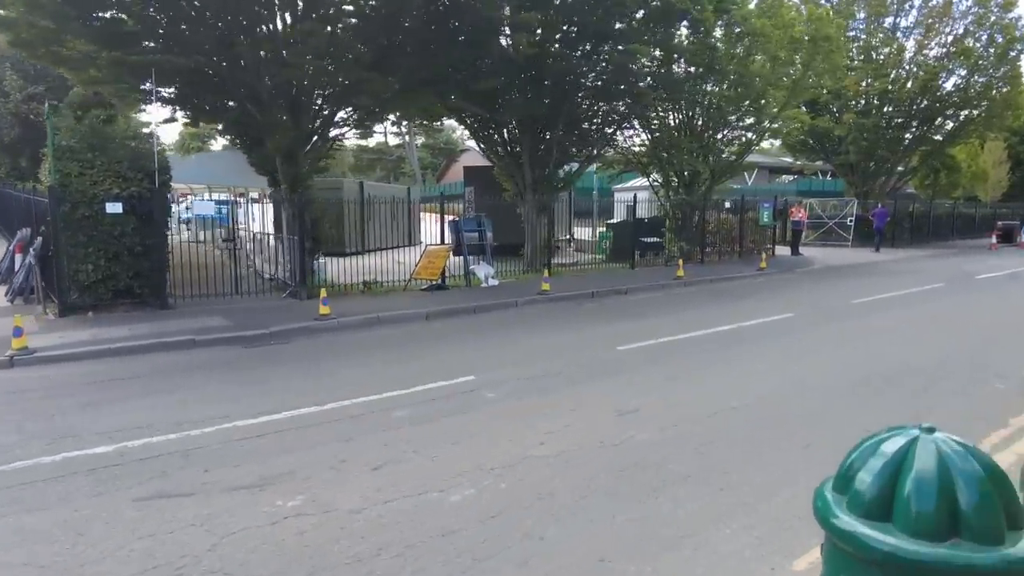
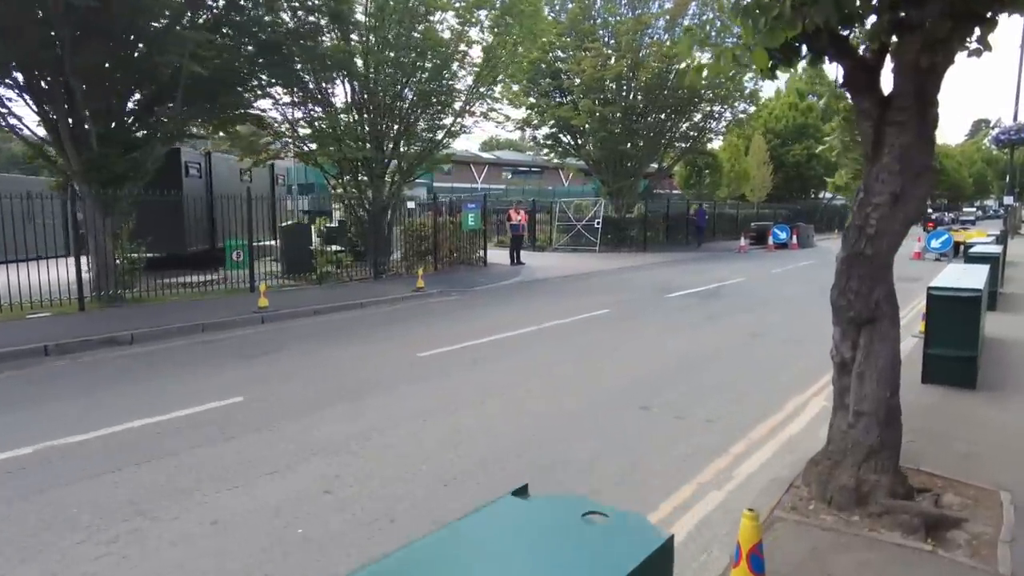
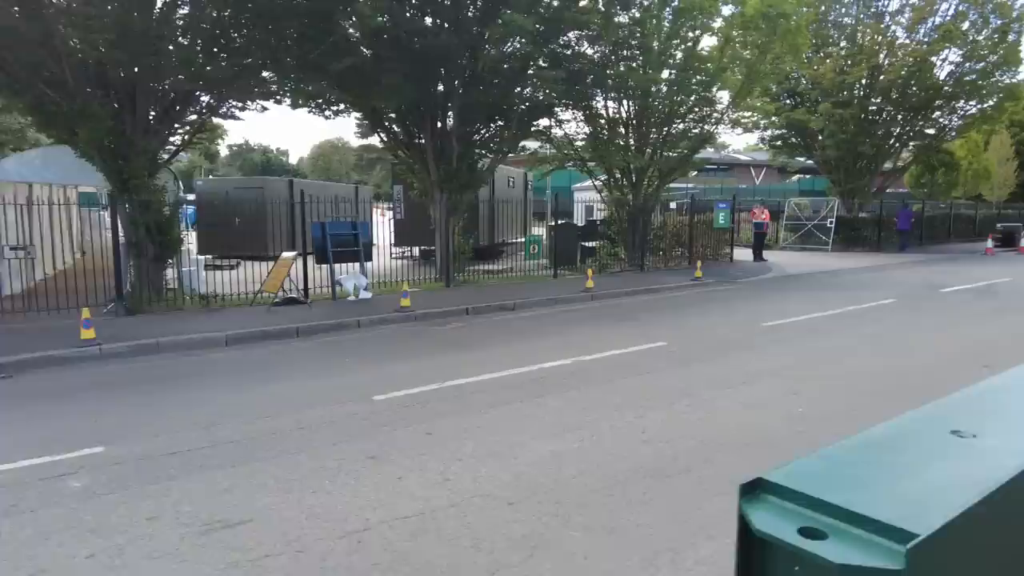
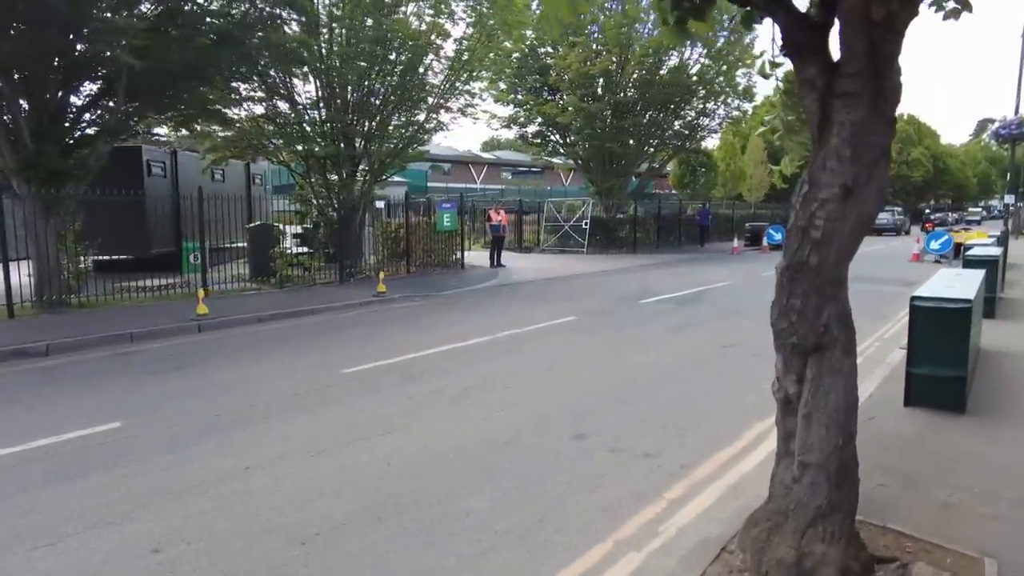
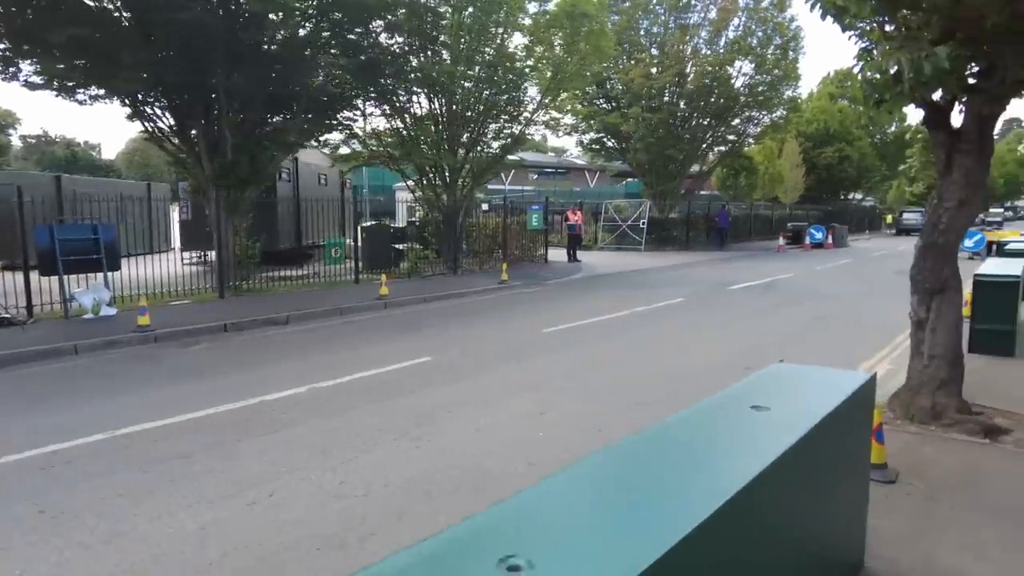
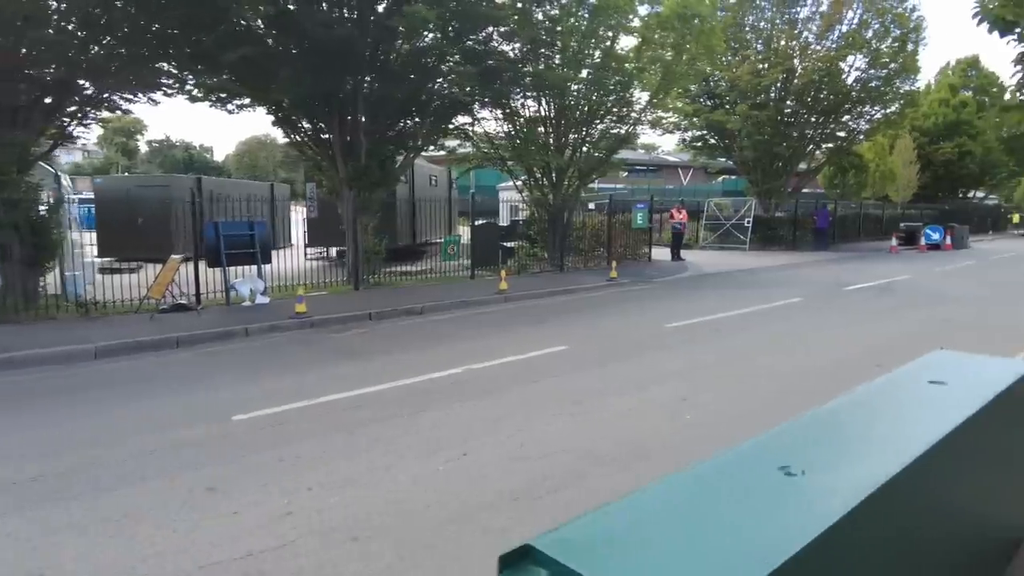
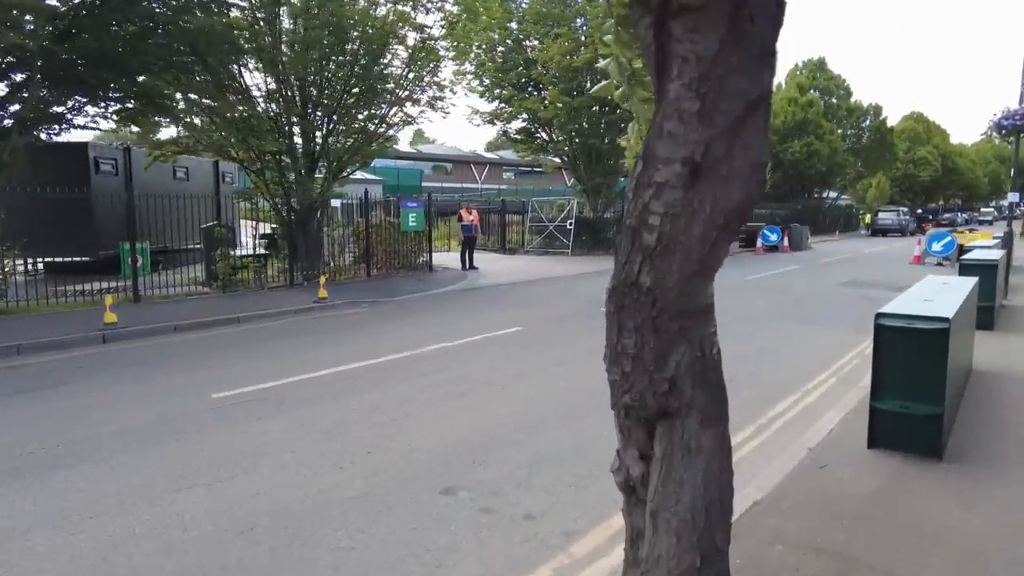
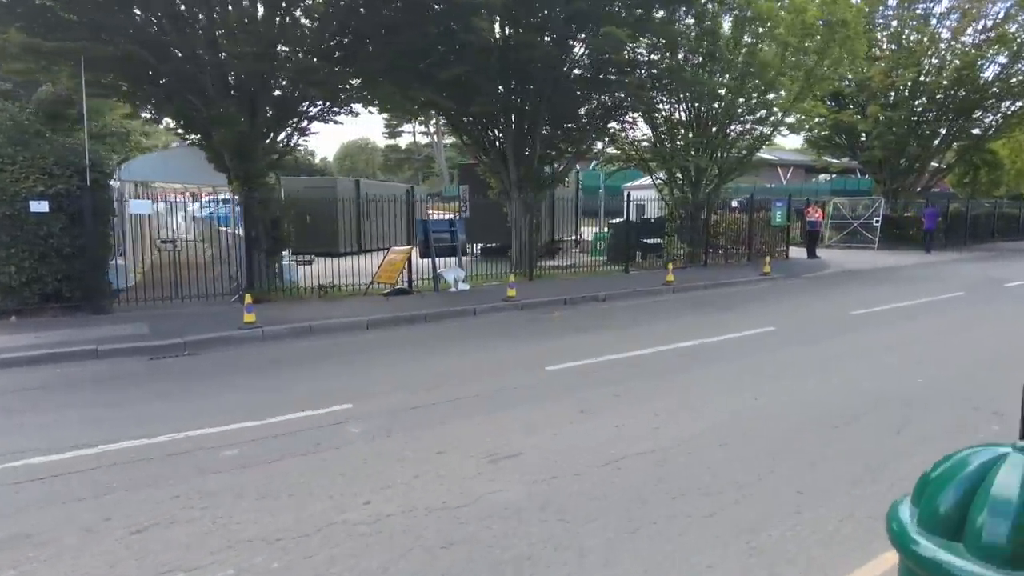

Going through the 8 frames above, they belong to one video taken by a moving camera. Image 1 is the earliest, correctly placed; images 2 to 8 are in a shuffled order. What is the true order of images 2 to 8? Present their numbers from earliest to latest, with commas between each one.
8, 3, 6, 5, 2, 4, 7
